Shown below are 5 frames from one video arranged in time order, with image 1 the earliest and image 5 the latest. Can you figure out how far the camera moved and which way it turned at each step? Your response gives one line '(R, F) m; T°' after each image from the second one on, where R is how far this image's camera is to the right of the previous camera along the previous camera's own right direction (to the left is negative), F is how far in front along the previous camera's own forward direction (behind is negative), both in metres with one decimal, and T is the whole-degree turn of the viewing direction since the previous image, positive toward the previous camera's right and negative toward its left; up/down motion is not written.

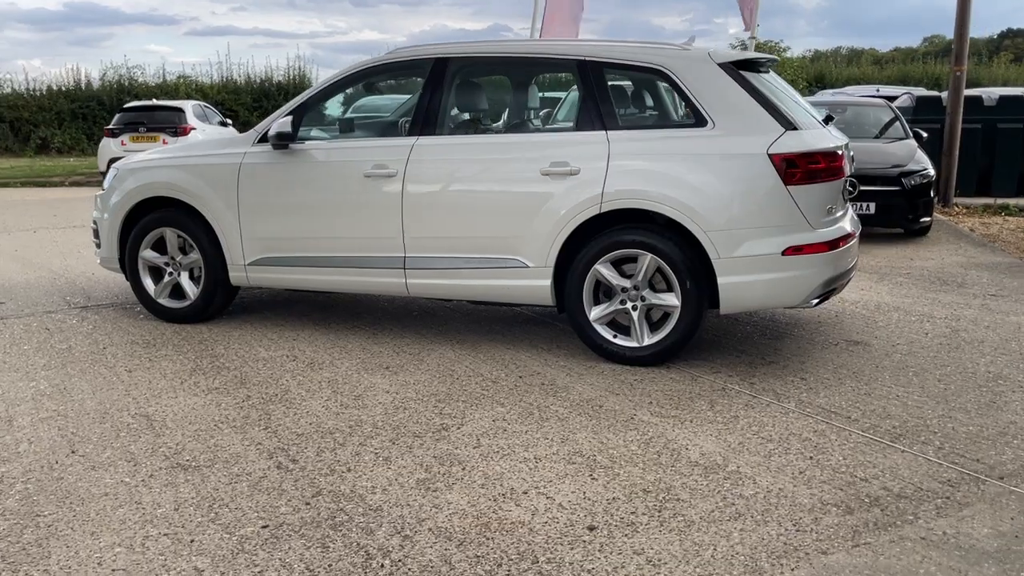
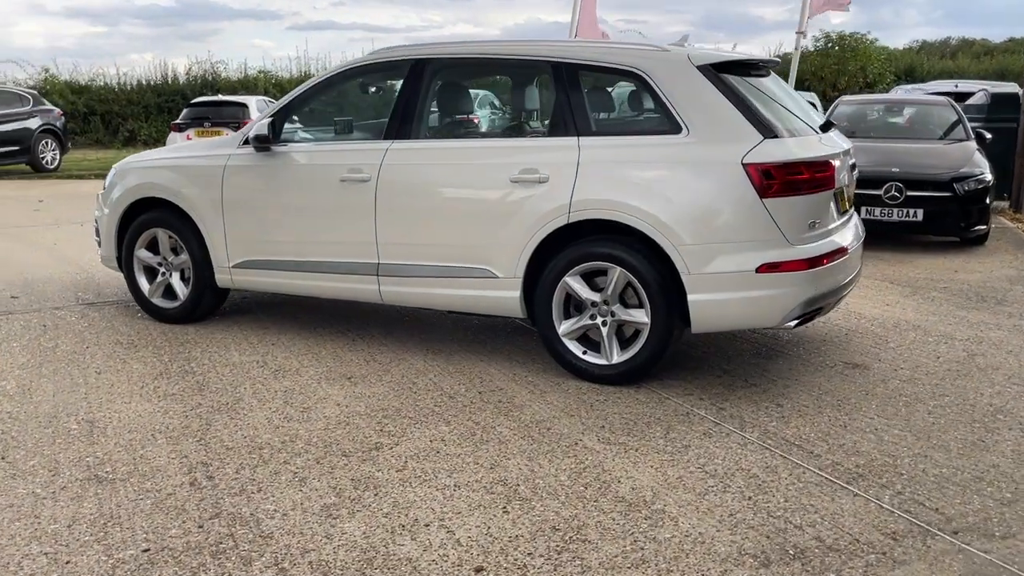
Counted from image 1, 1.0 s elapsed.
(+0.6, +0.2) m; -6°
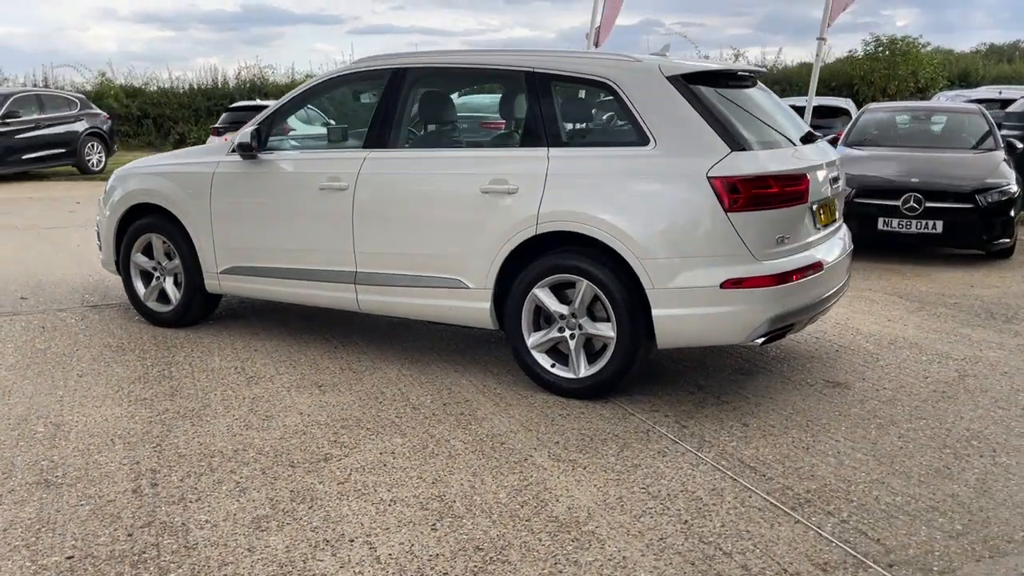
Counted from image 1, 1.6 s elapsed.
(+0.4, +0.1) m; -3°
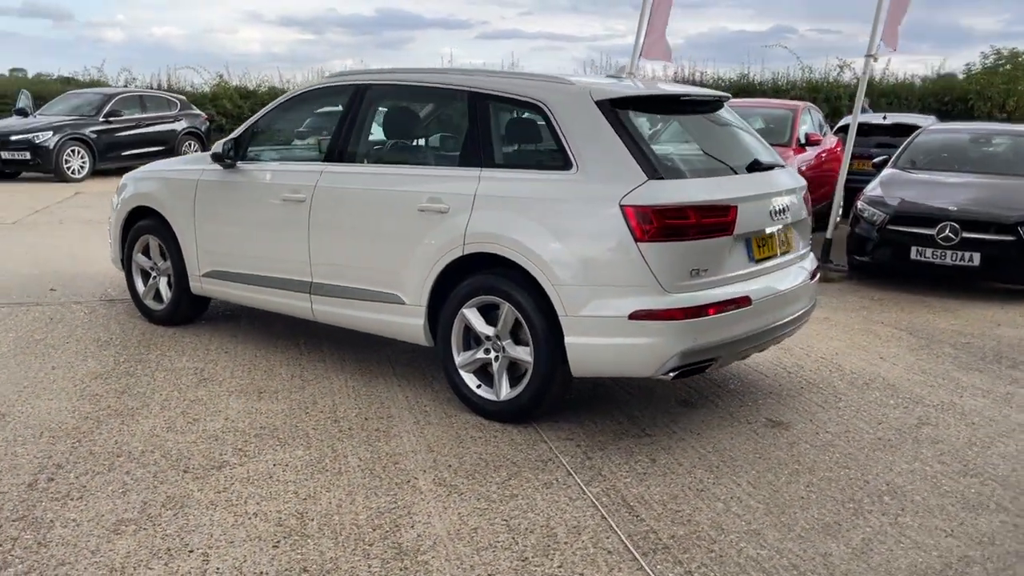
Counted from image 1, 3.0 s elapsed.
(+1.0, +0.1) m; -7°
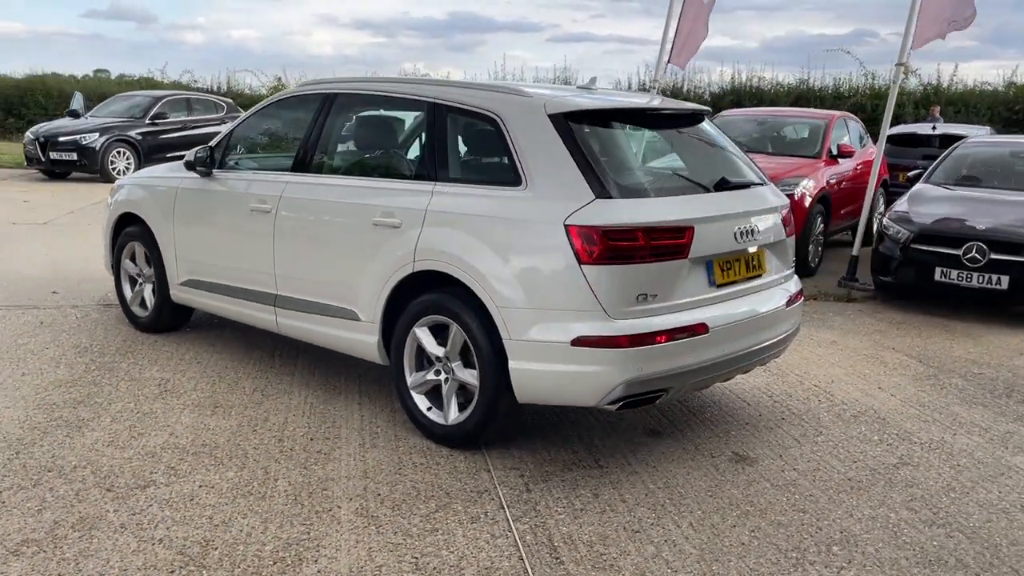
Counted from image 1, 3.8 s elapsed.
(+0.5, +0.2) m; -4°
